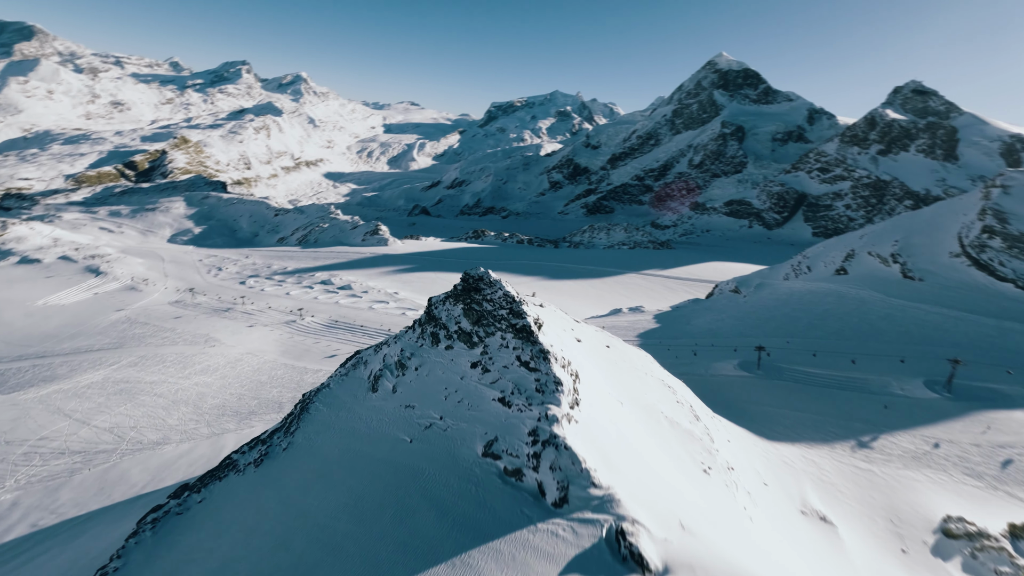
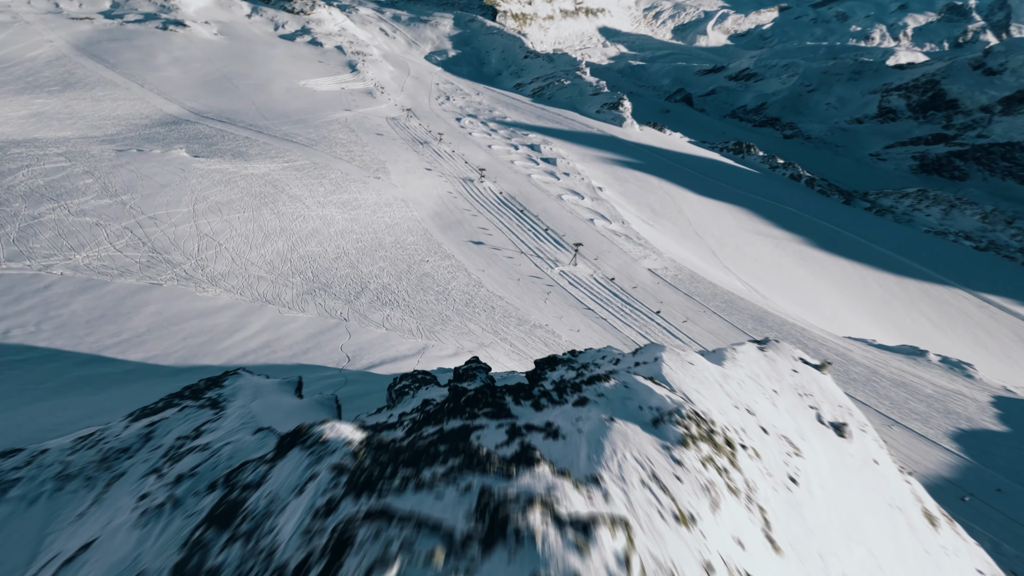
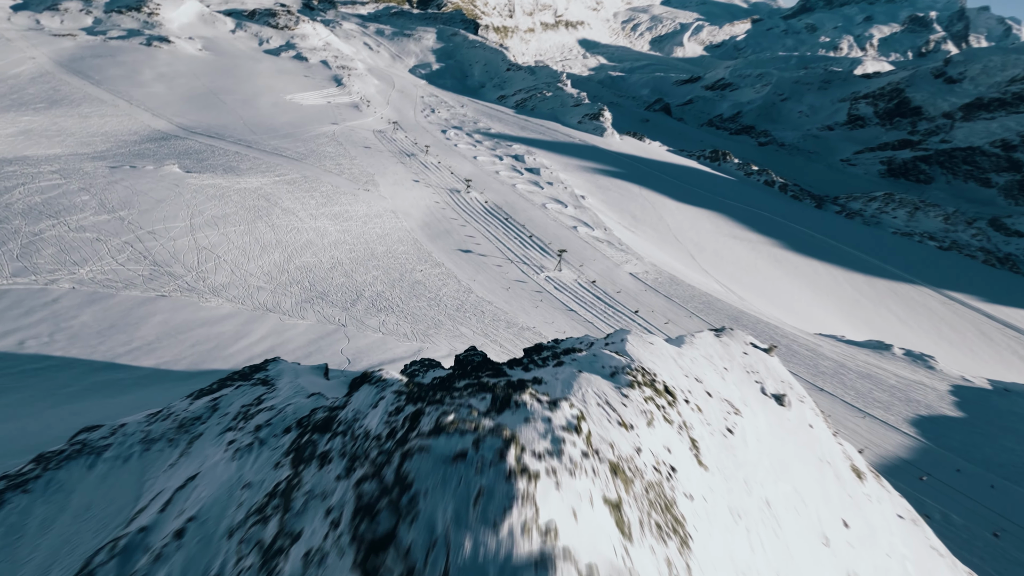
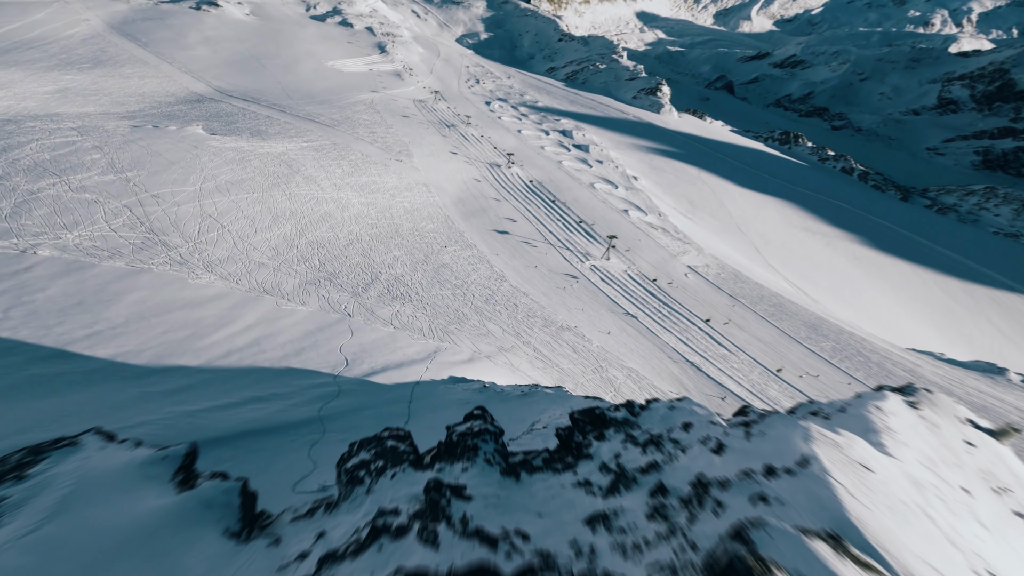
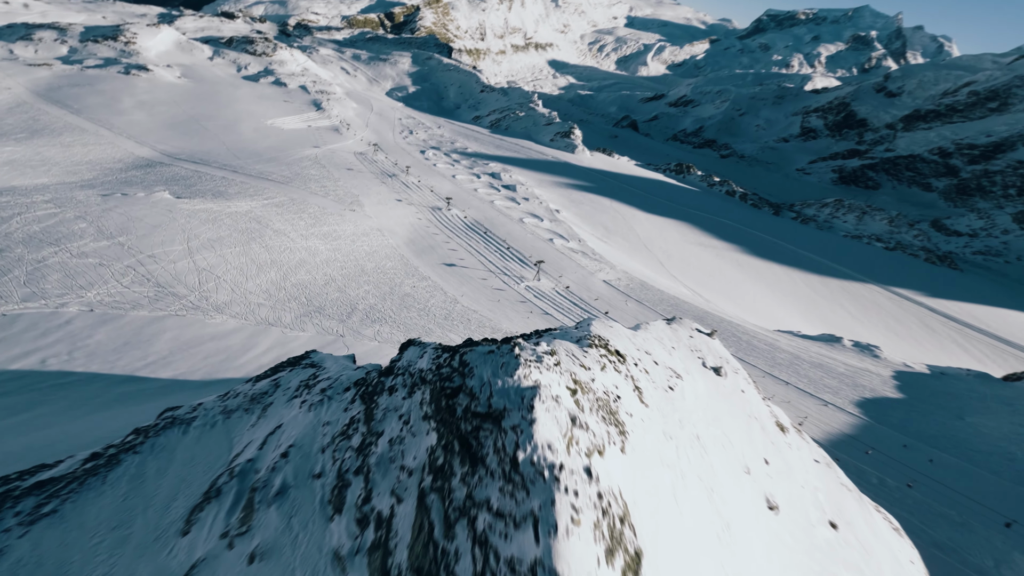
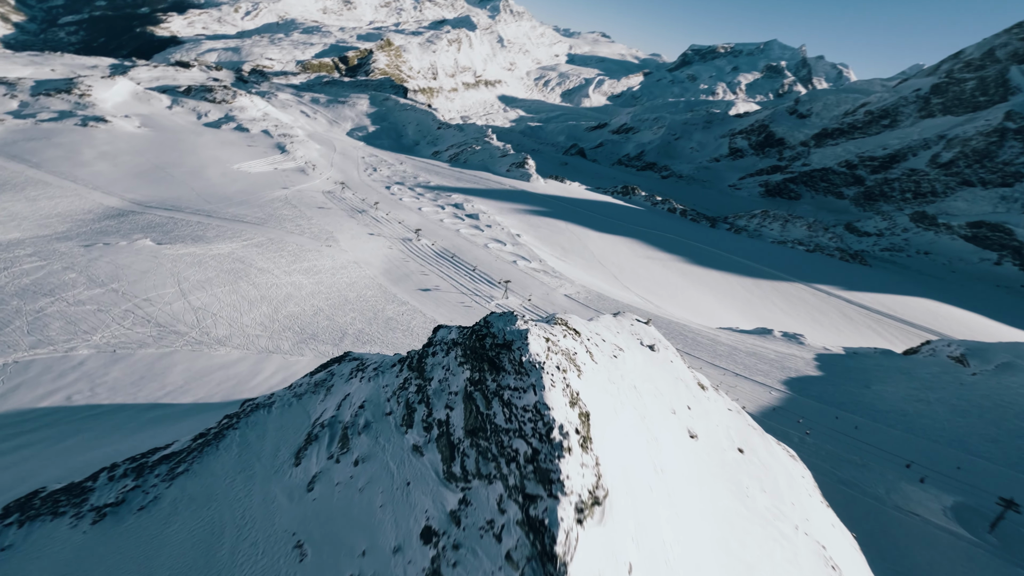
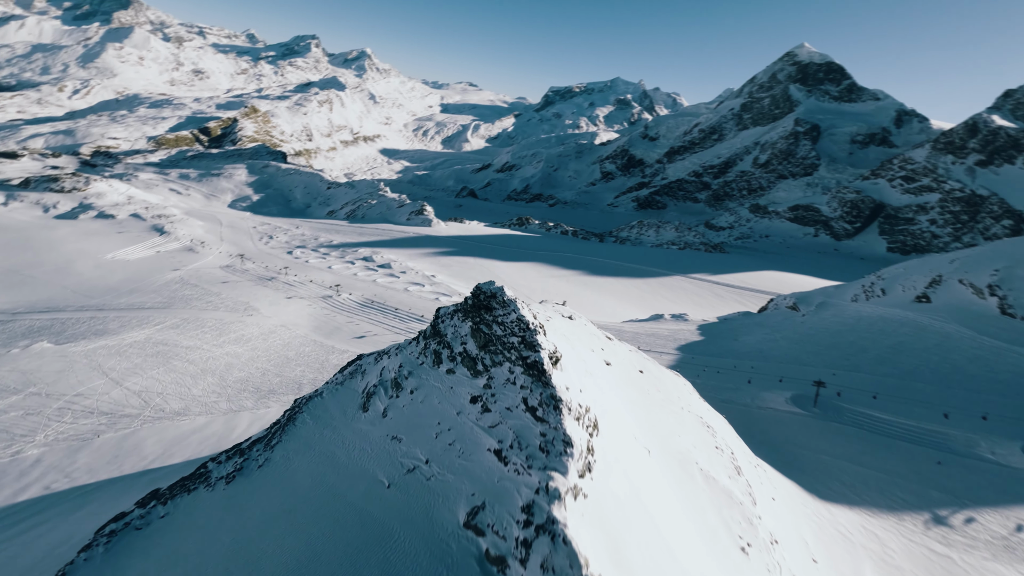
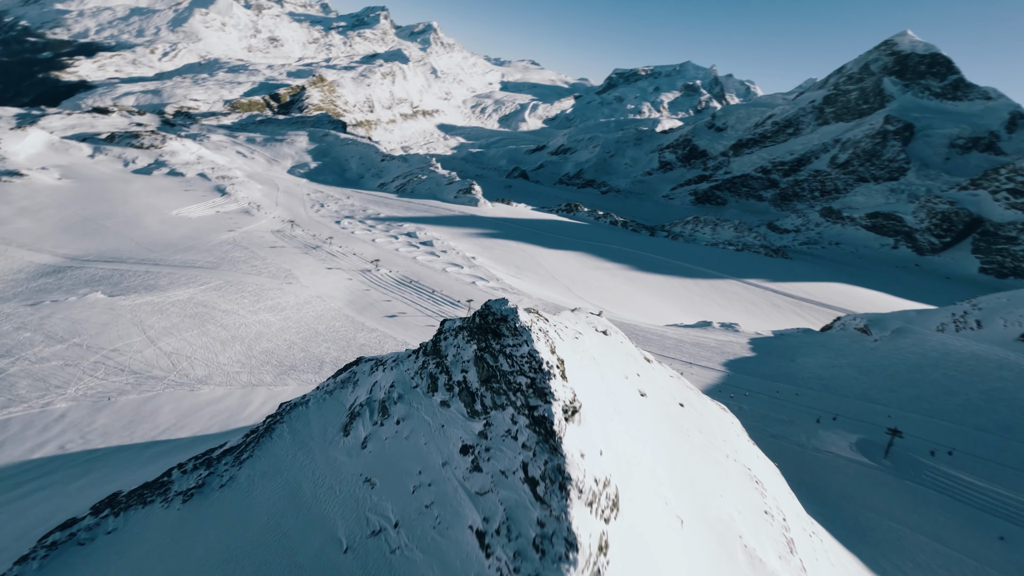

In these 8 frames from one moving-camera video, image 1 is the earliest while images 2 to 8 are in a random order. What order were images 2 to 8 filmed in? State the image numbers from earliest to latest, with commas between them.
7, 8, 6, 5, 3, 2, 4
